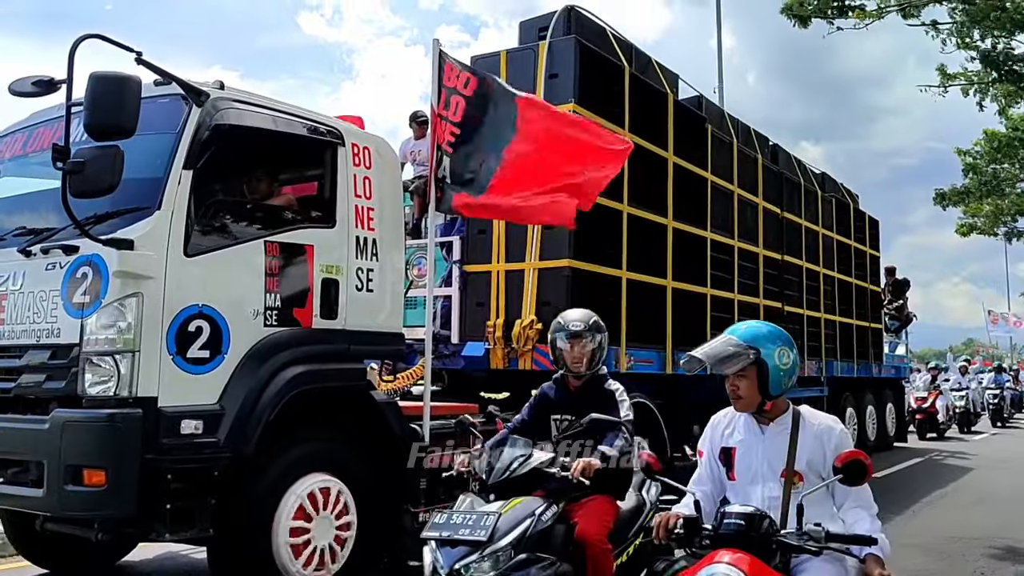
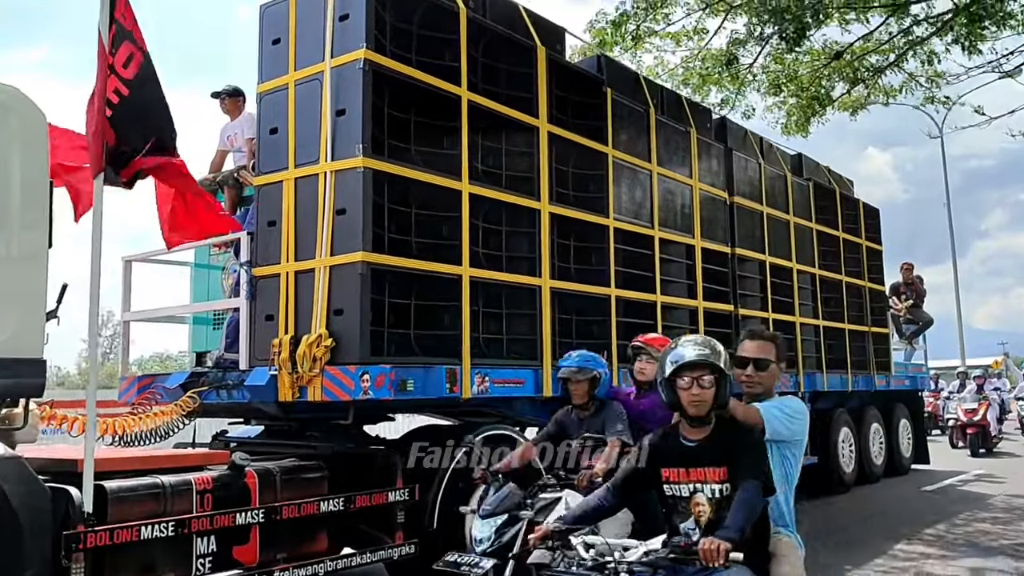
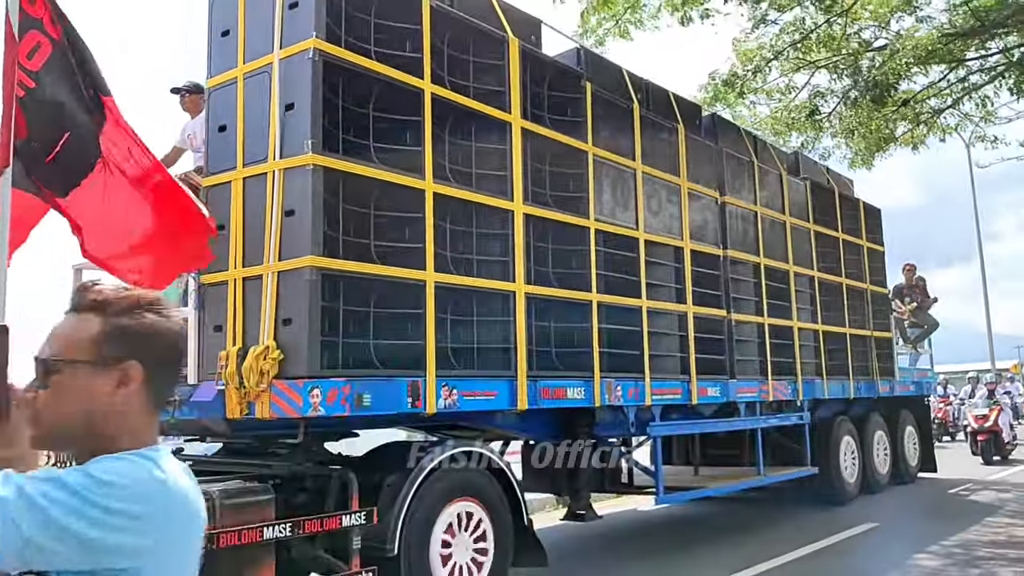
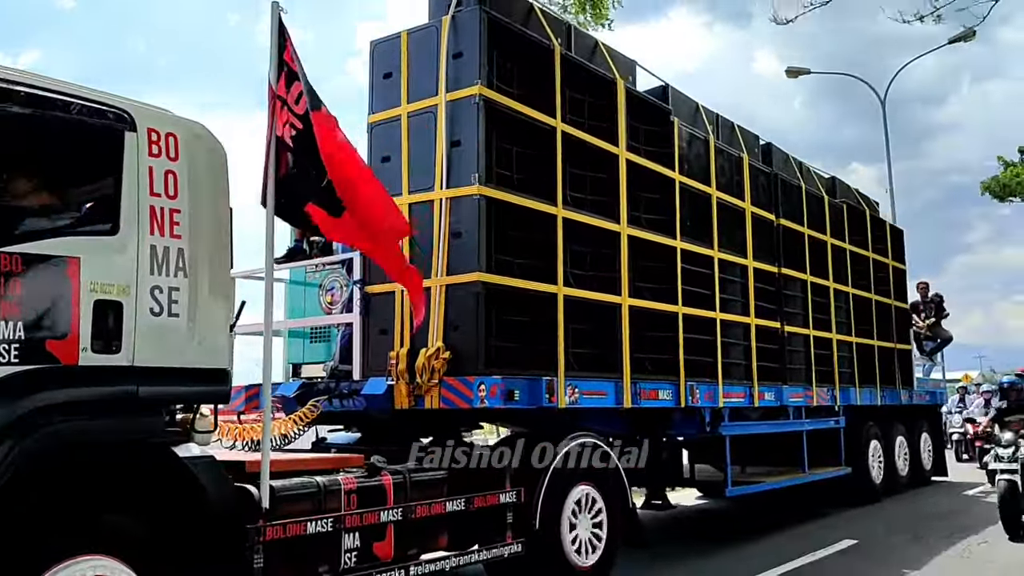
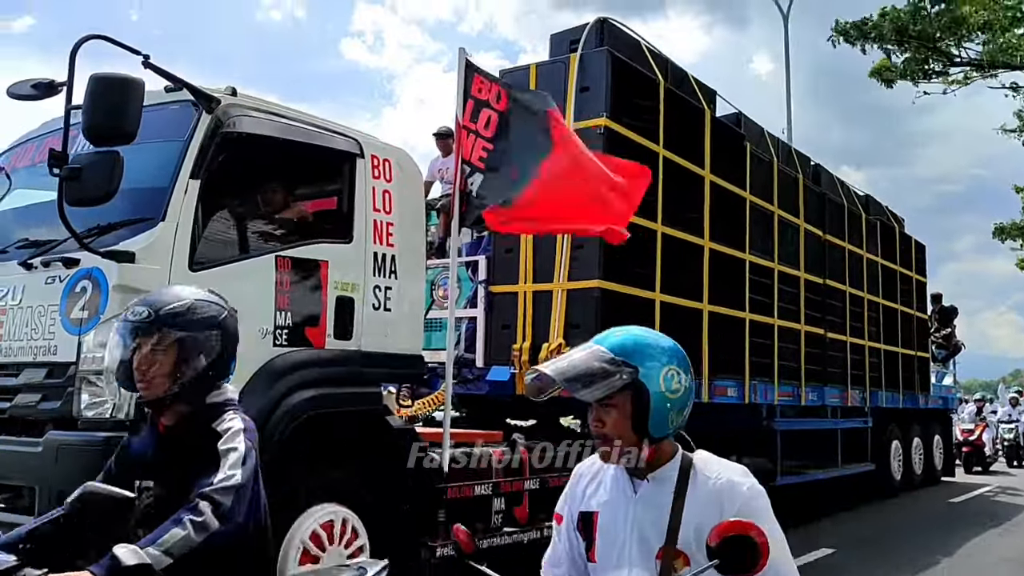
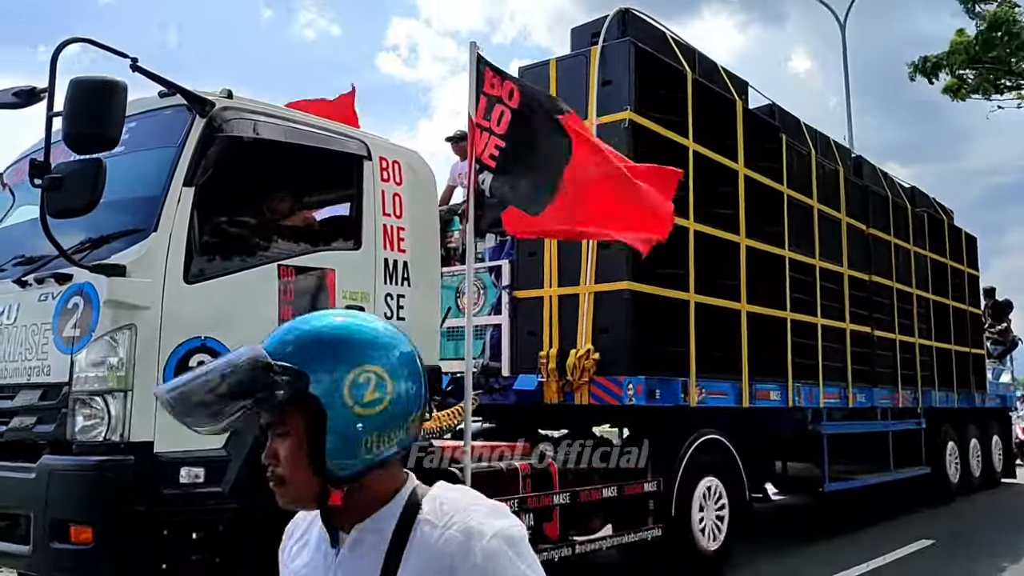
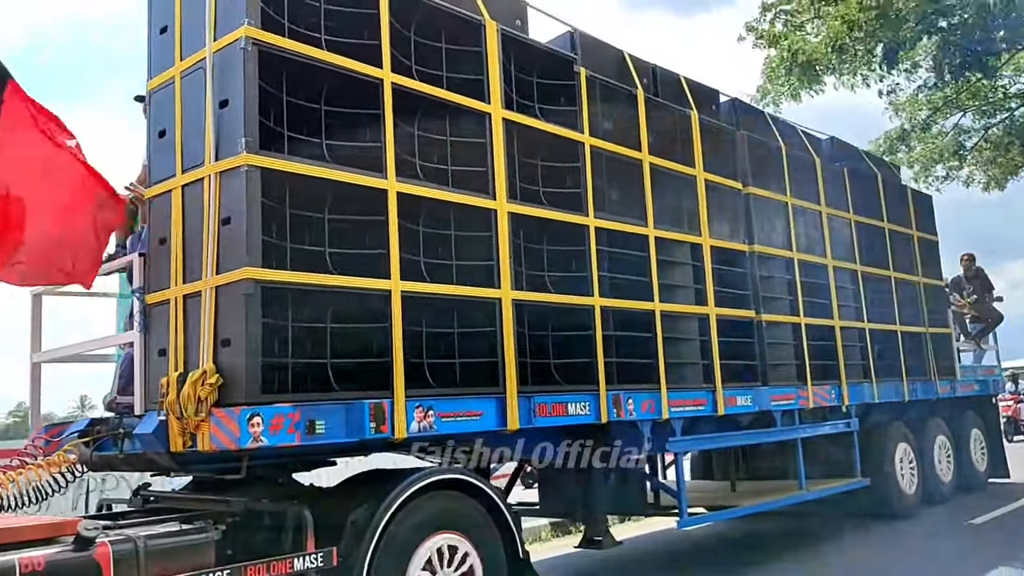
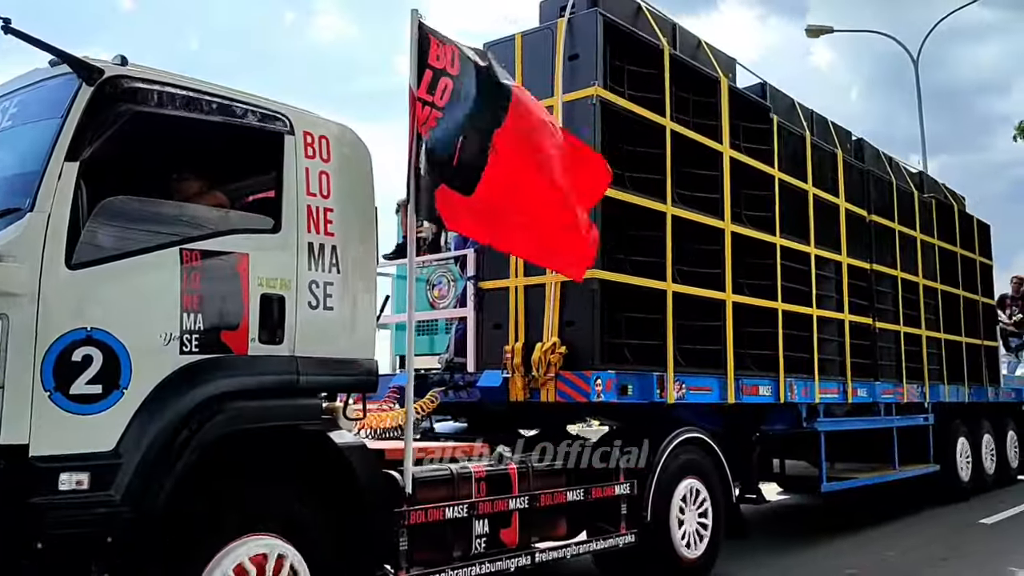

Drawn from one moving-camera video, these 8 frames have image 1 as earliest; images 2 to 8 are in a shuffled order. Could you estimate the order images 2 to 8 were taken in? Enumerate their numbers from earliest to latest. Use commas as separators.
5, 6, 8, 4, 2, 3, 7
